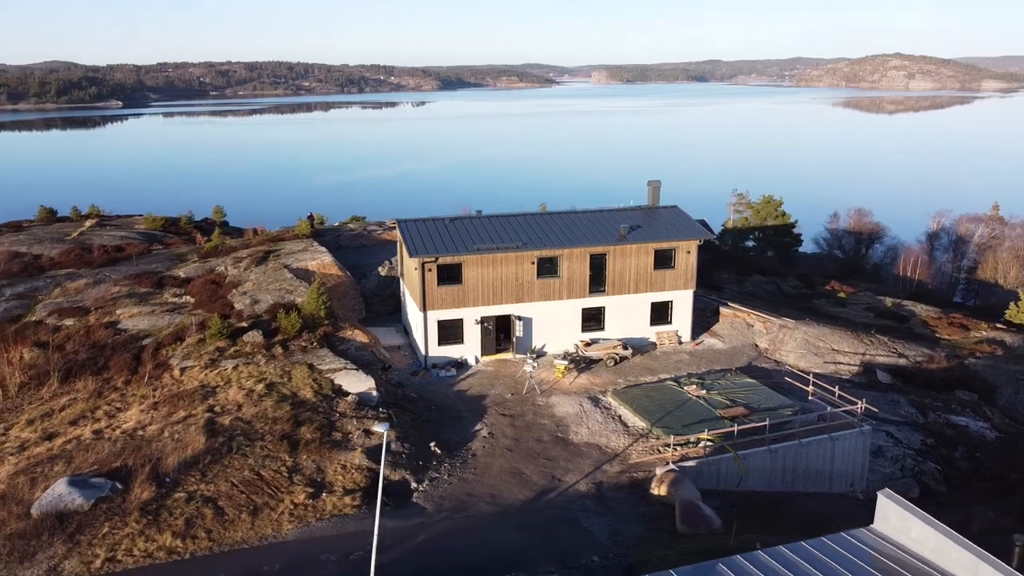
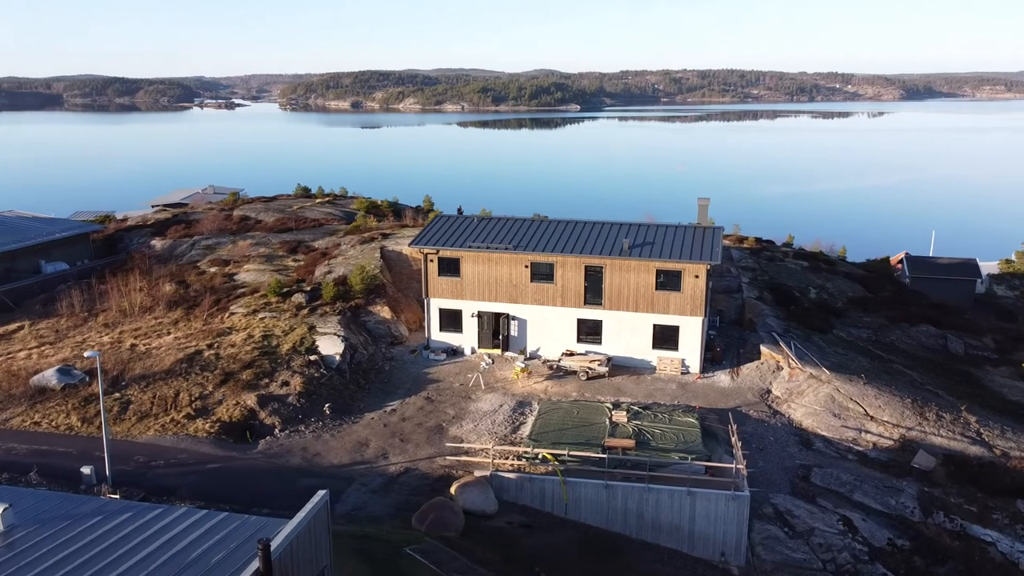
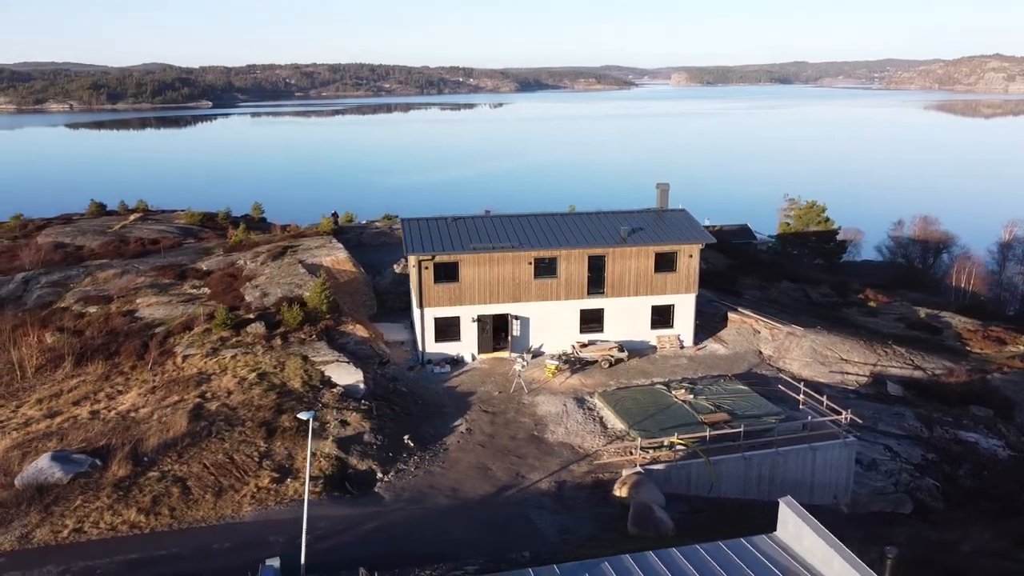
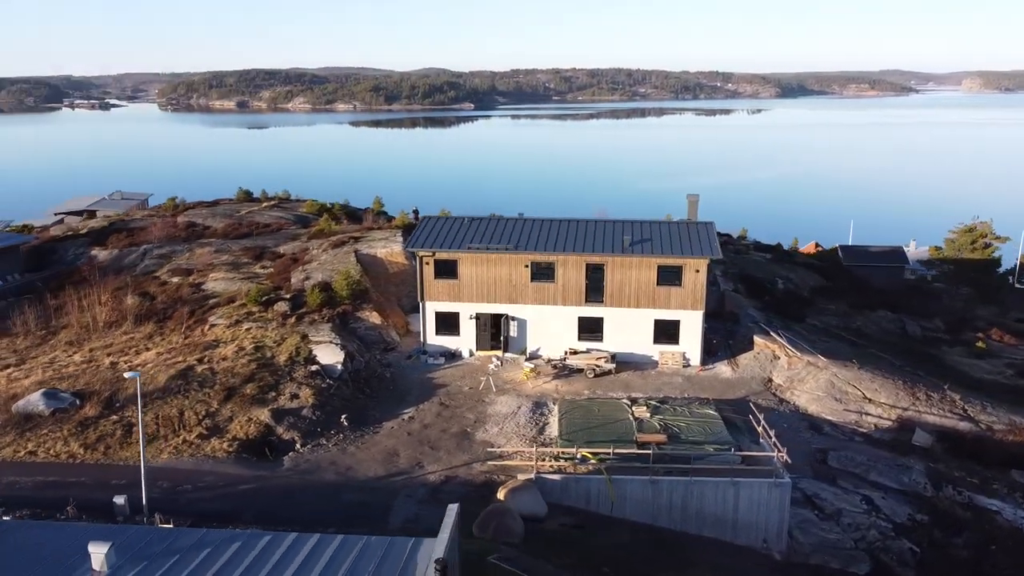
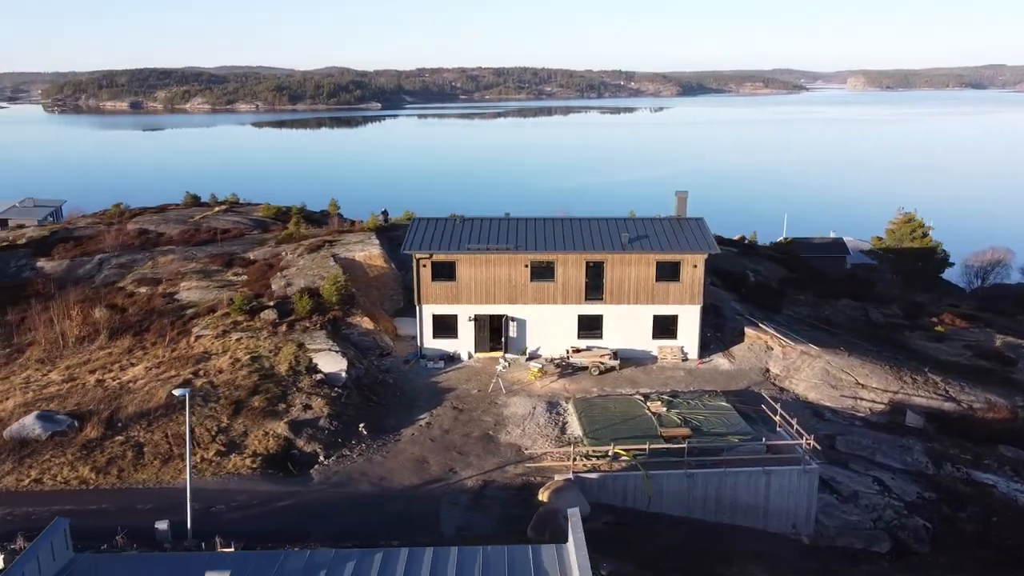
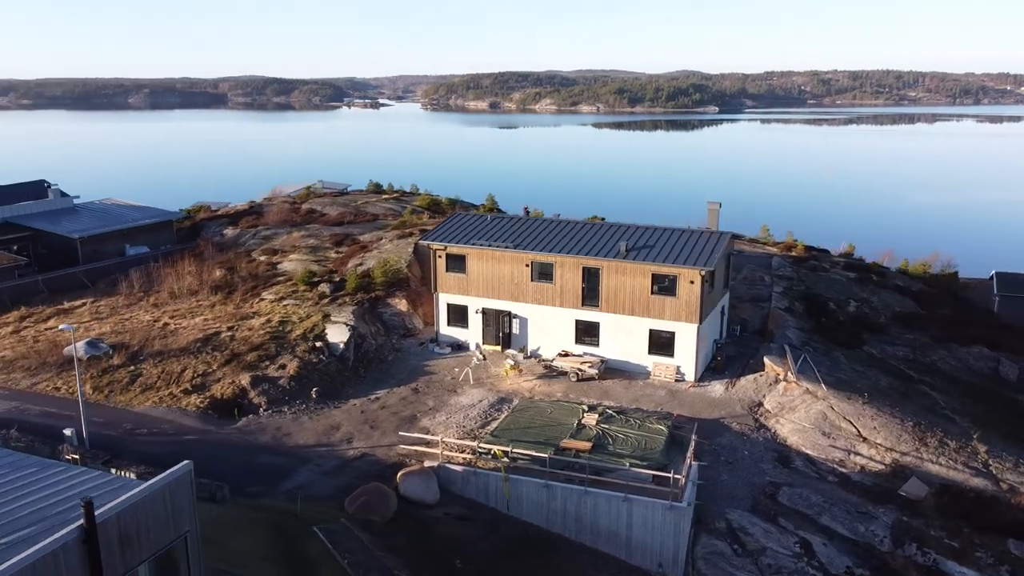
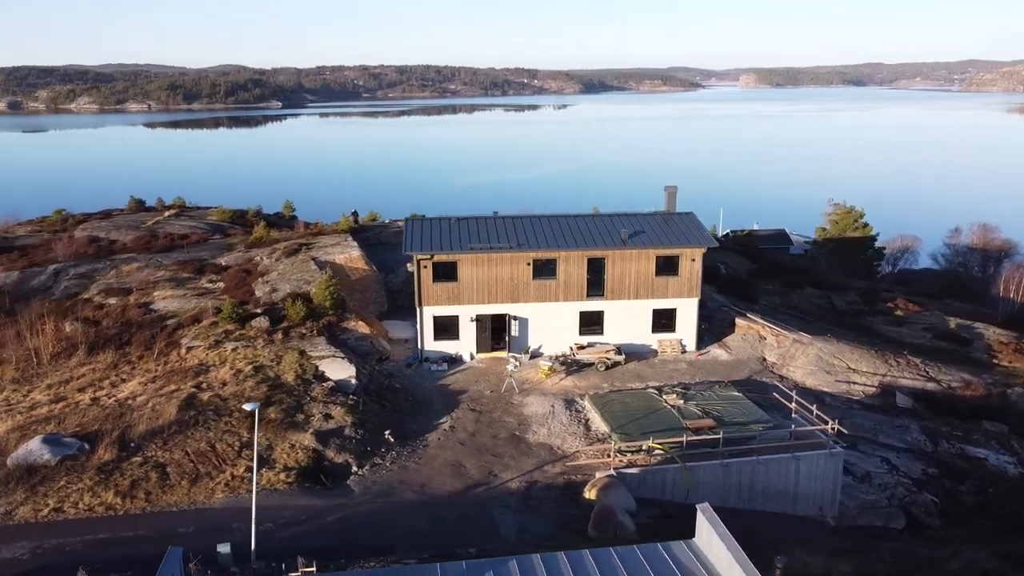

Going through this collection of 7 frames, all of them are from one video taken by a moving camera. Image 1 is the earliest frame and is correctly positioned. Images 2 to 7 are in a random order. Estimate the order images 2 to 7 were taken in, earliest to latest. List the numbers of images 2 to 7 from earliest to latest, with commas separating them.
3, 7, 5, 4, 2, 6
